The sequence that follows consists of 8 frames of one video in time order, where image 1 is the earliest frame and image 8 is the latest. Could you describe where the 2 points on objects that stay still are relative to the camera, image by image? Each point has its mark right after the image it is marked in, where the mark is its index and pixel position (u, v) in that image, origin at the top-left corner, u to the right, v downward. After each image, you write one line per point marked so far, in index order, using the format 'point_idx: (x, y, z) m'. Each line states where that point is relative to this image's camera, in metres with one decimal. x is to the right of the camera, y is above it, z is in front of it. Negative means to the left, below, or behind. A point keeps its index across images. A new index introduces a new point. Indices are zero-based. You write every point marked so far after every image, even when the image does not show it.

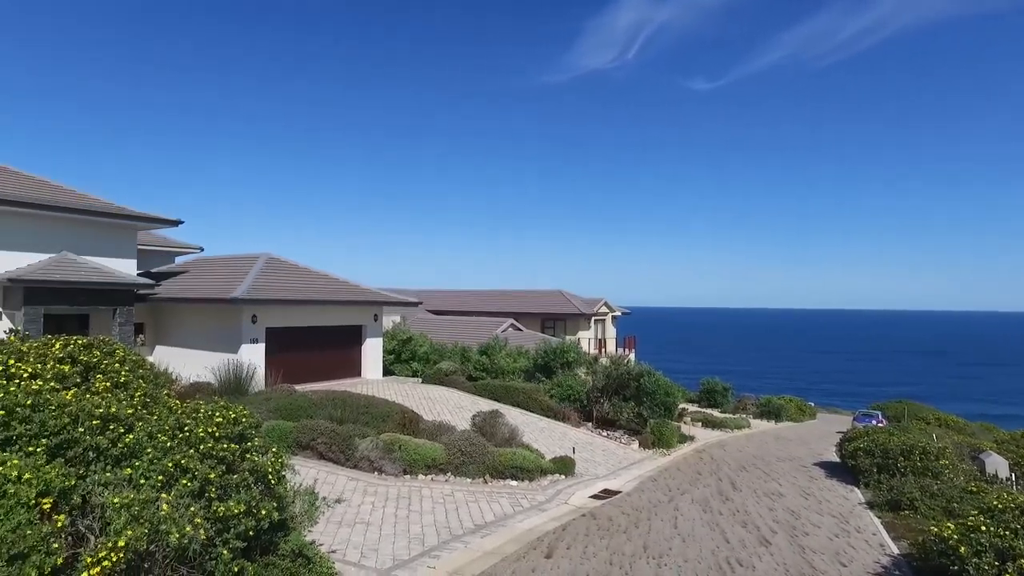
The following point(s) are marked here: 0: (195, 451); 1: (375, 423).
0: (-3.1, -1.6, +5.9) m
1: (-3.7, -3.8, +16.7) m
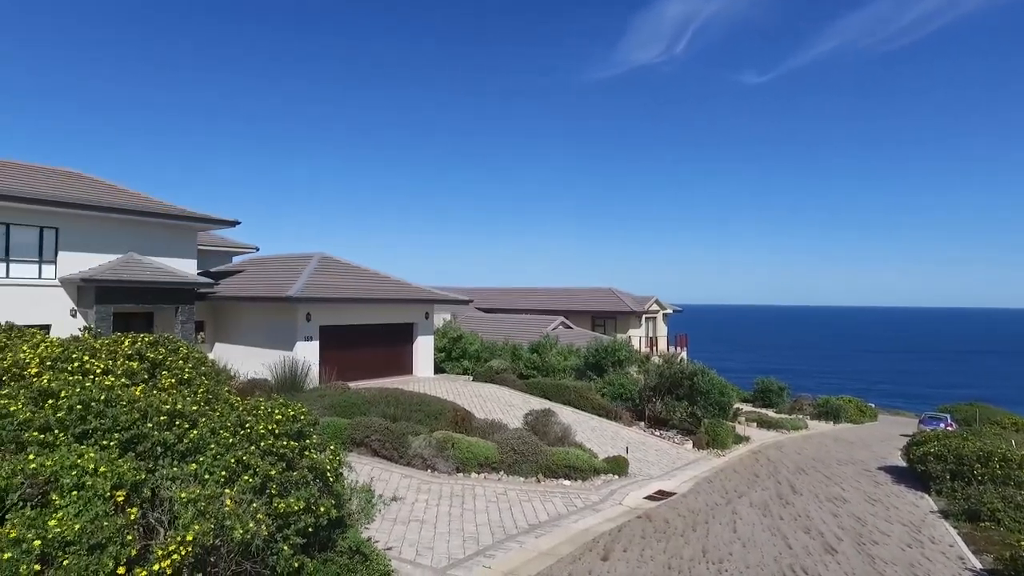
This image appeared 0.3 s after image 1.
0: (-2.5, -1.6, +5.9) m
1: (-2.3, -3.7, +16.8) m
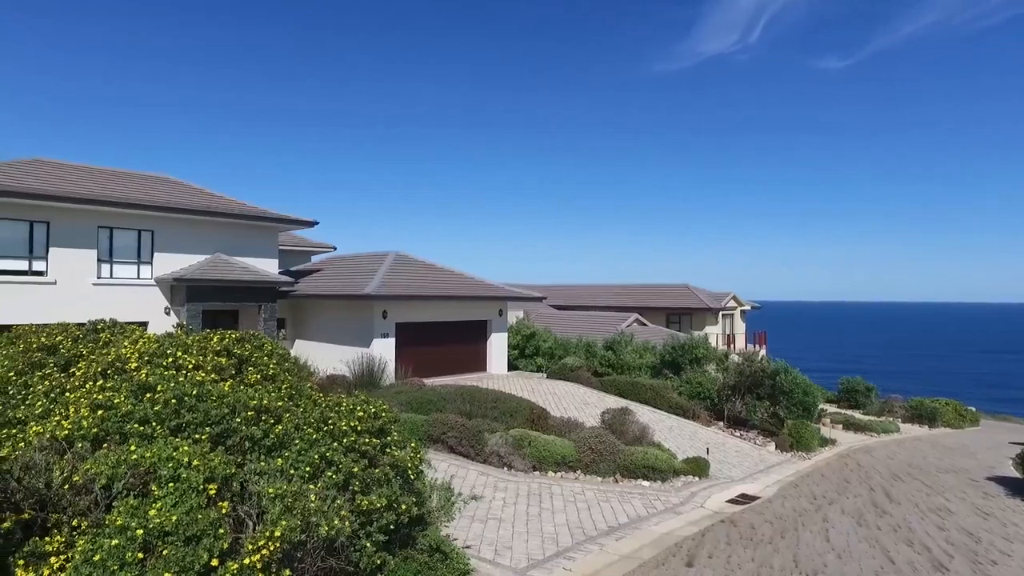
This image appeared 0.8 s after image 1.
0: (-1.7, -1.5, +5.9) m
1: (-0.2, -3.6, +16.7) m
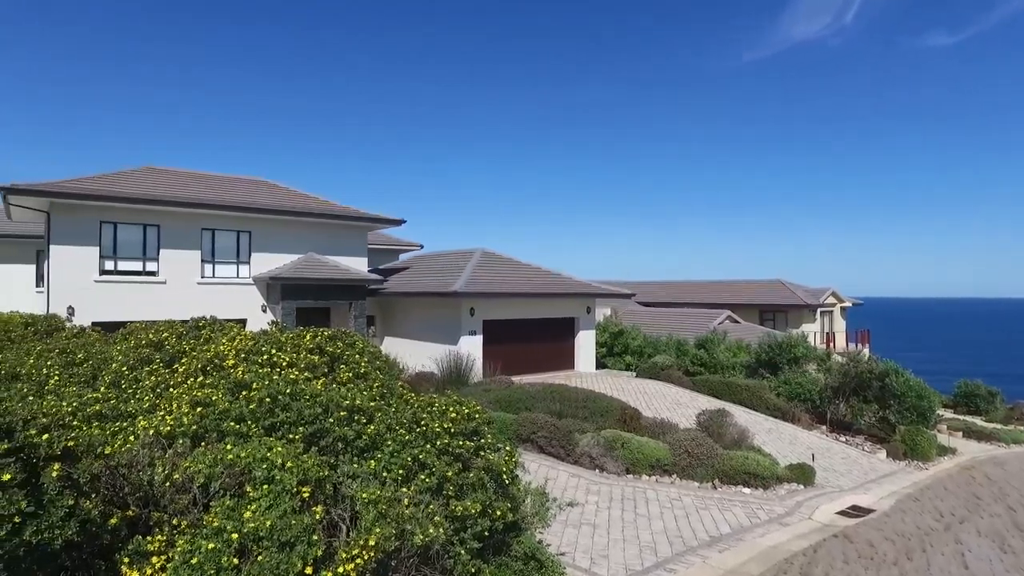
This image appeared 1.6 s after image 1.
0: (-0.7, -1.5, +5.6) m
1: (+2.2, -3.5, +16.1) m
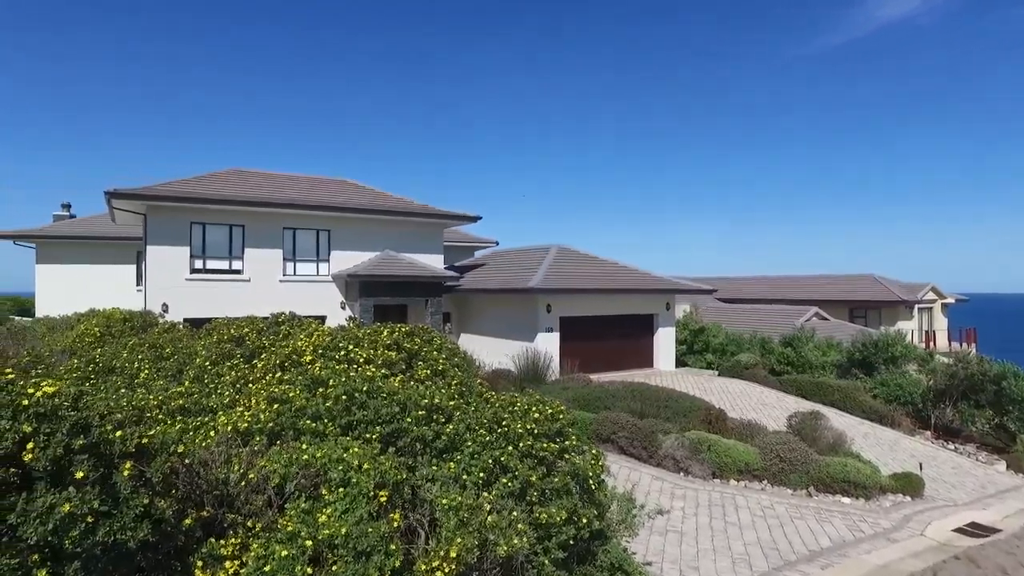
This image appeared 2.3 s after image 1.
0: (0.0, -1.4, +5.3) m
1: (+4.2, -3.4, +15.3) m
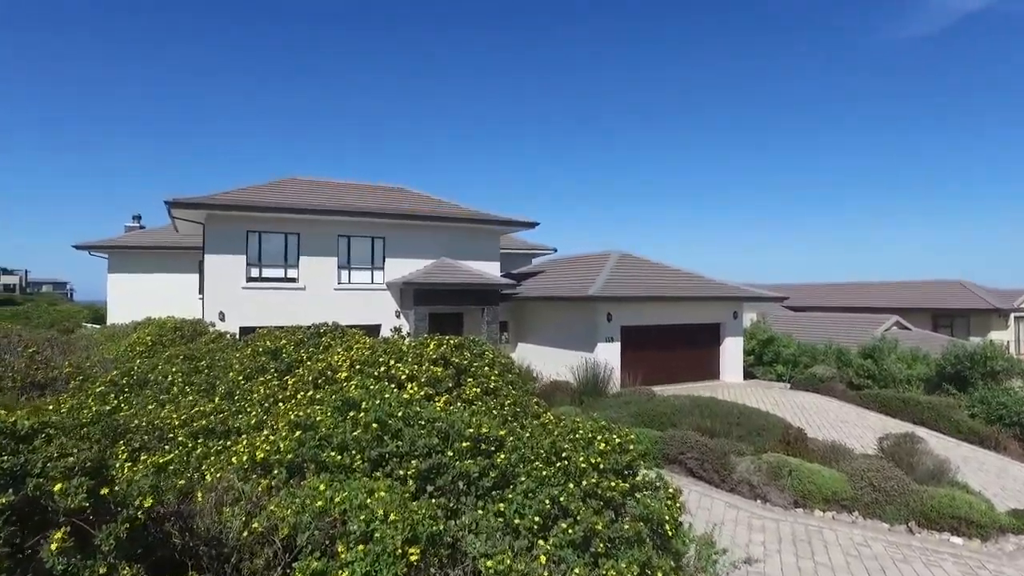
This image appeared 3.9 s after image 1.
0: (+0.5, -1.5, +4.4) m
1: (+5.6, -3.5, +14.0) m
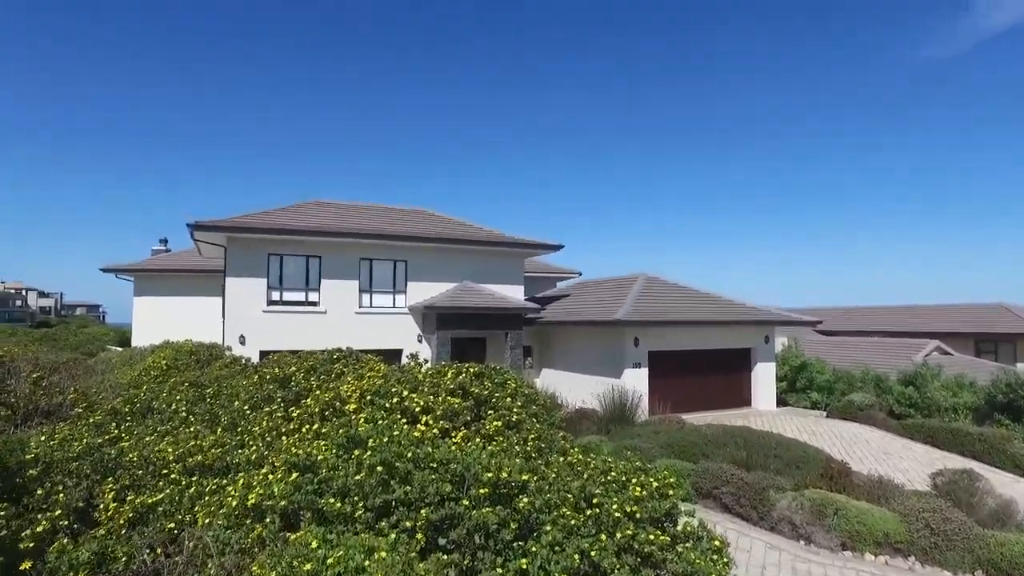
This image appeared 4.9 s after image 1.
0: (+0.6, -1.6, +3.8) m
1: (+6.1, -4.1, +13.1) m
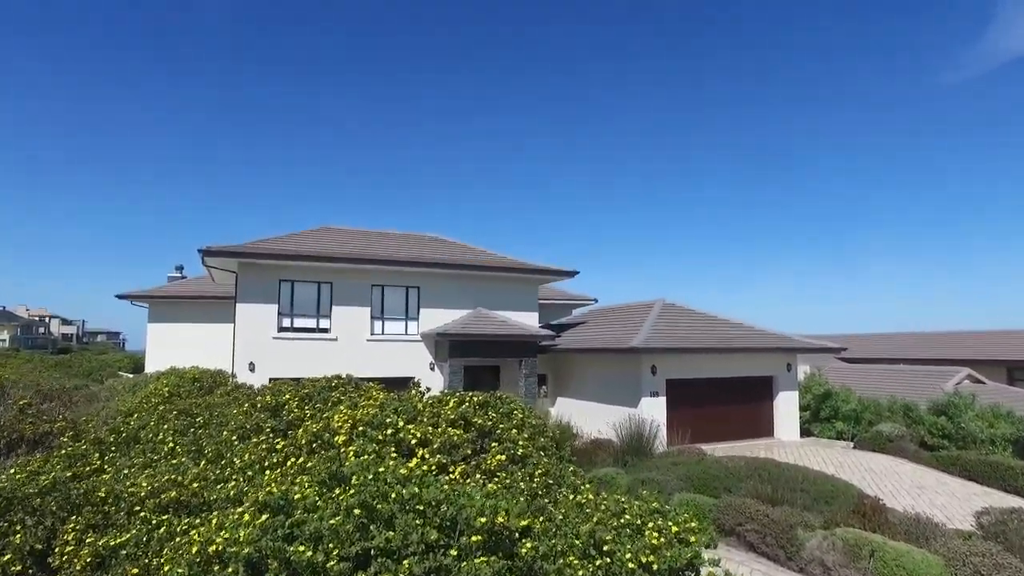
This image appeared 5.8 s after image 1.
0: (+0.6, -1.7, +3.3) m
1: (+6.4, -4.6, +12.3) m
